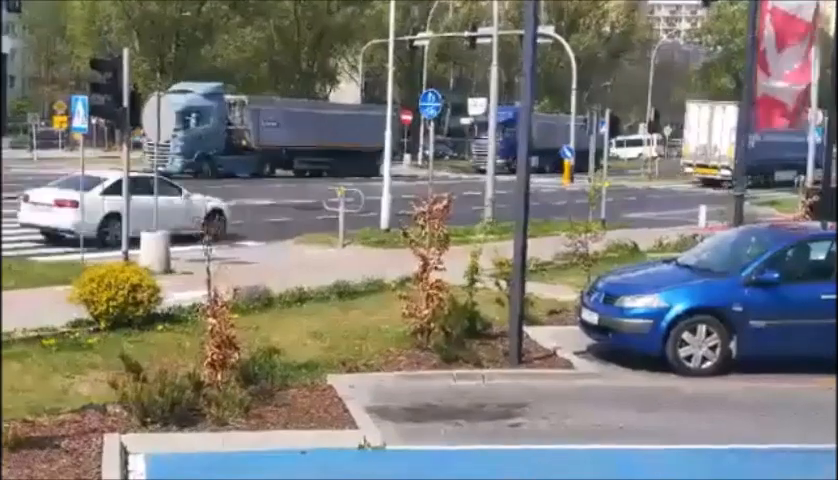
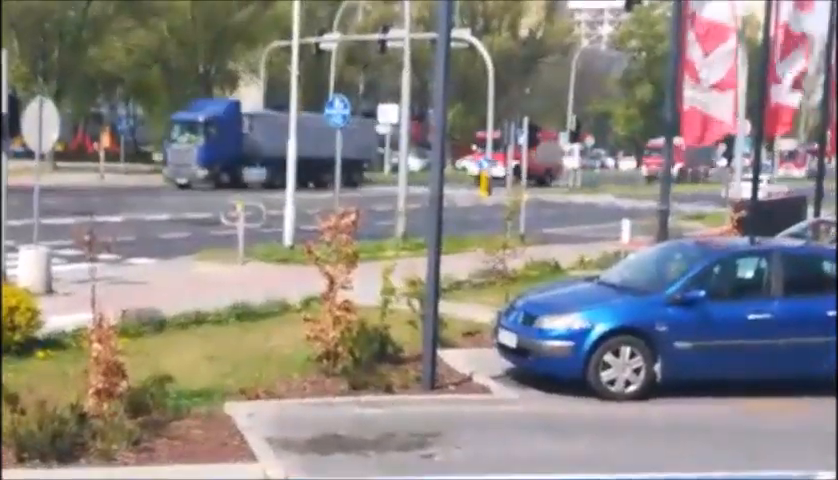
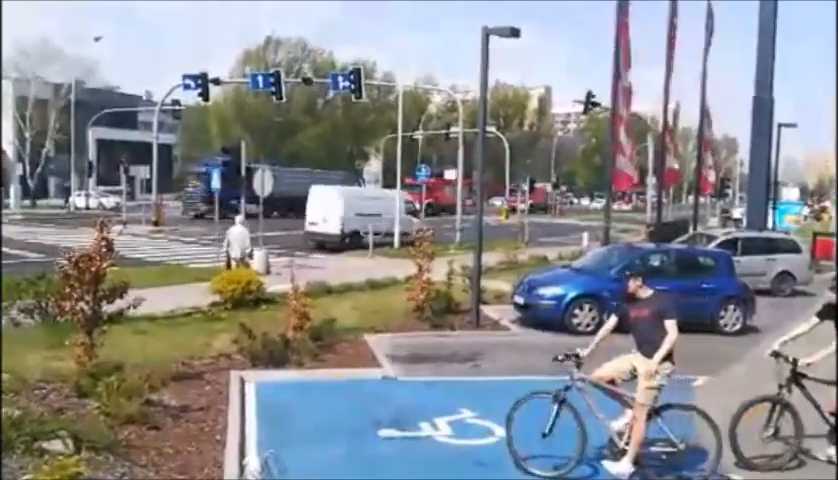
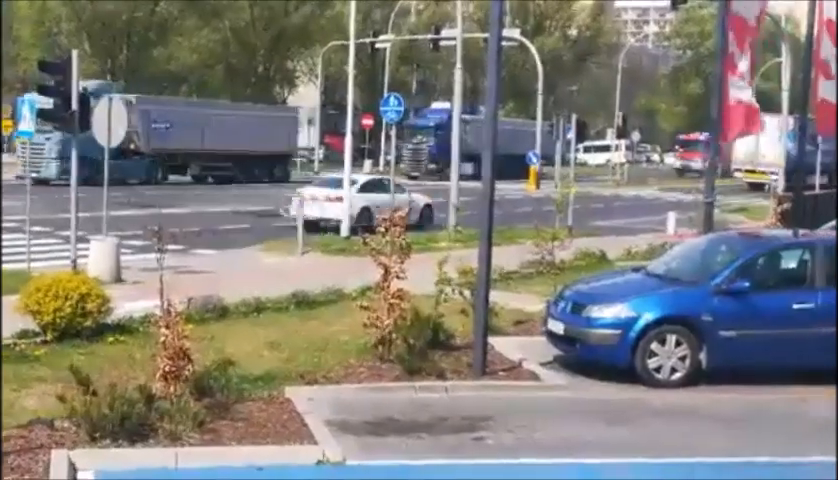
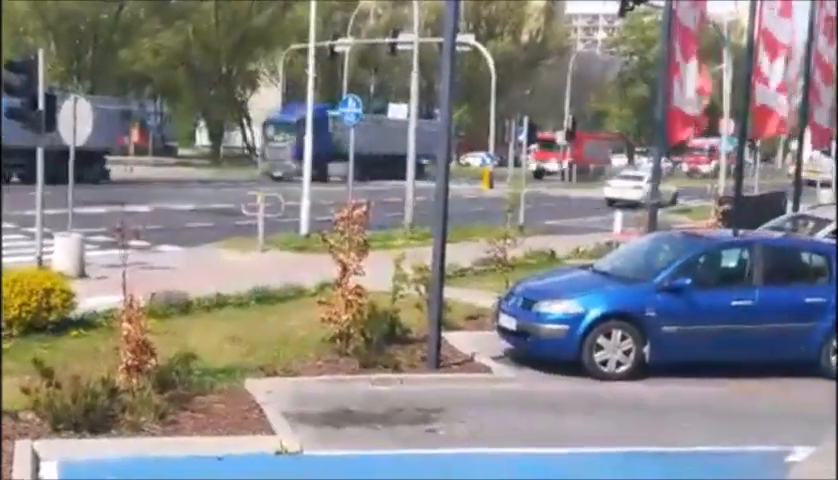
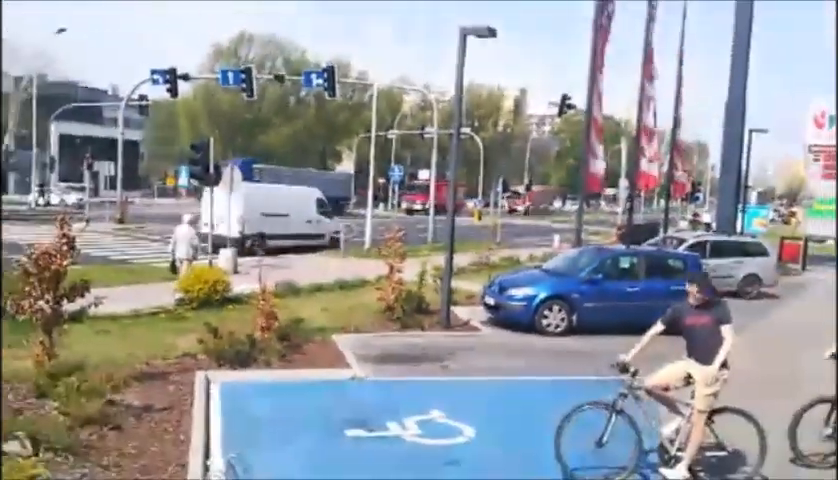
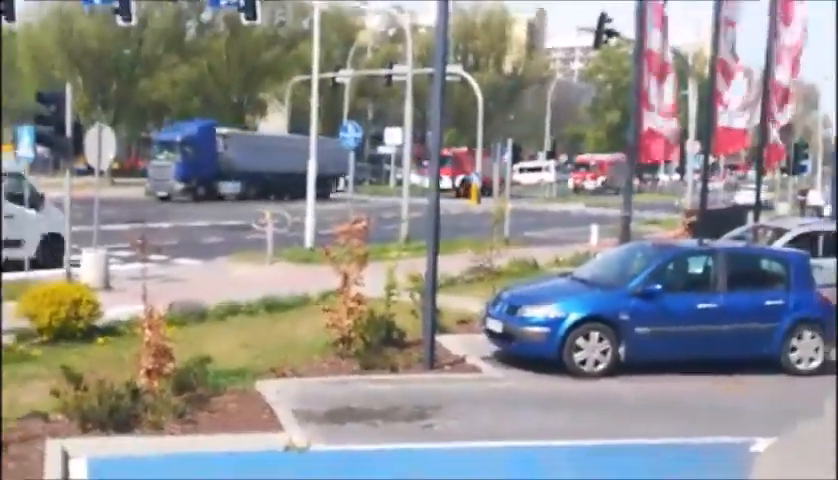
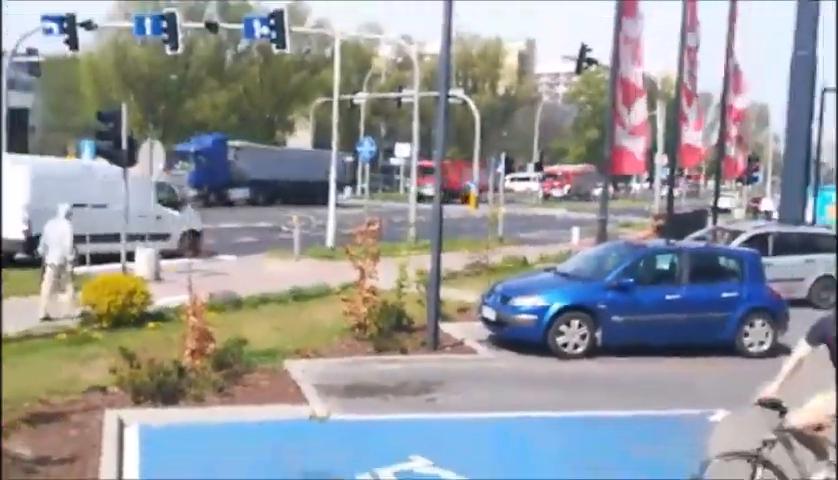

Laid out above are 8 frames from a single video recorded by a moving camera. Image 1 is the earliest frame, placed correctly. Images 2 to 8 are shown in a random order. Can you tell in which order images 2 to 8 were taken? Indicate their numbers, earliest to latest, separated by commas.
4, 5, 2, 7, 8, 6, 3
